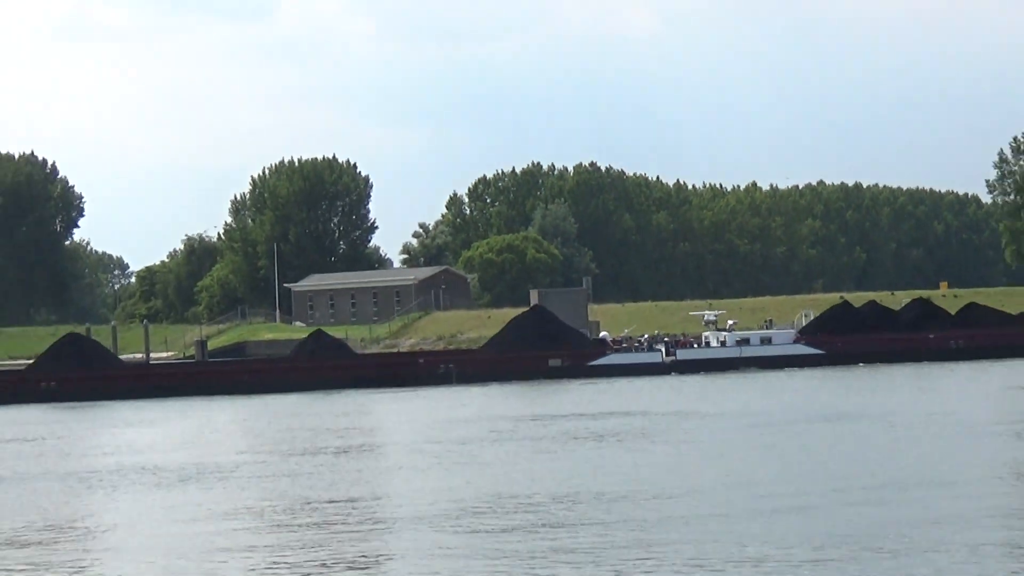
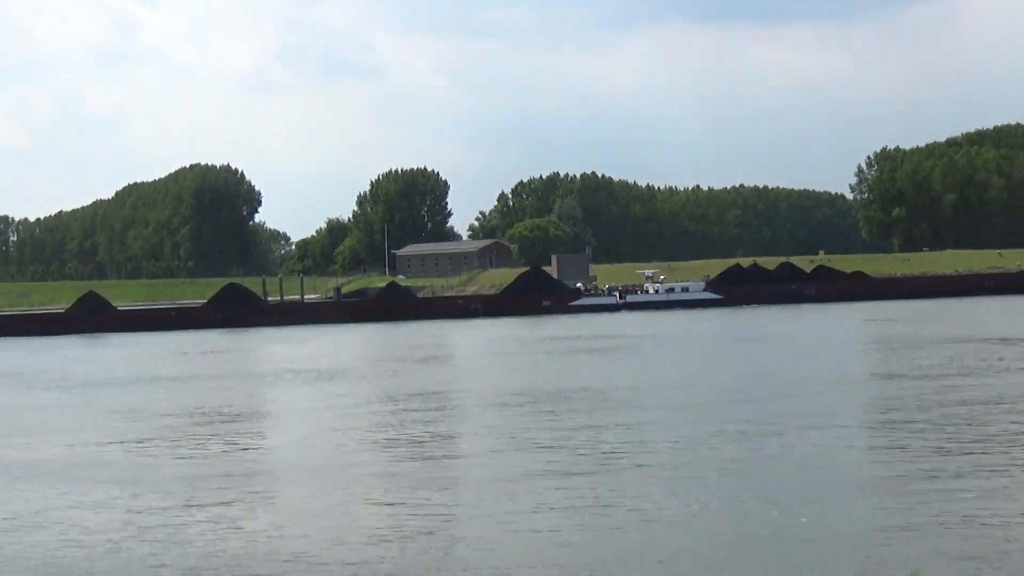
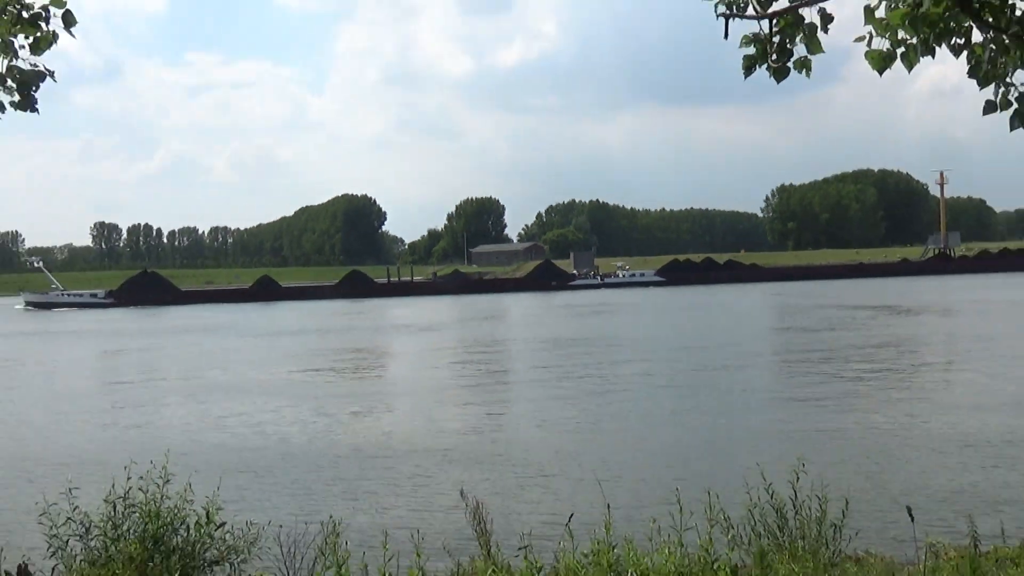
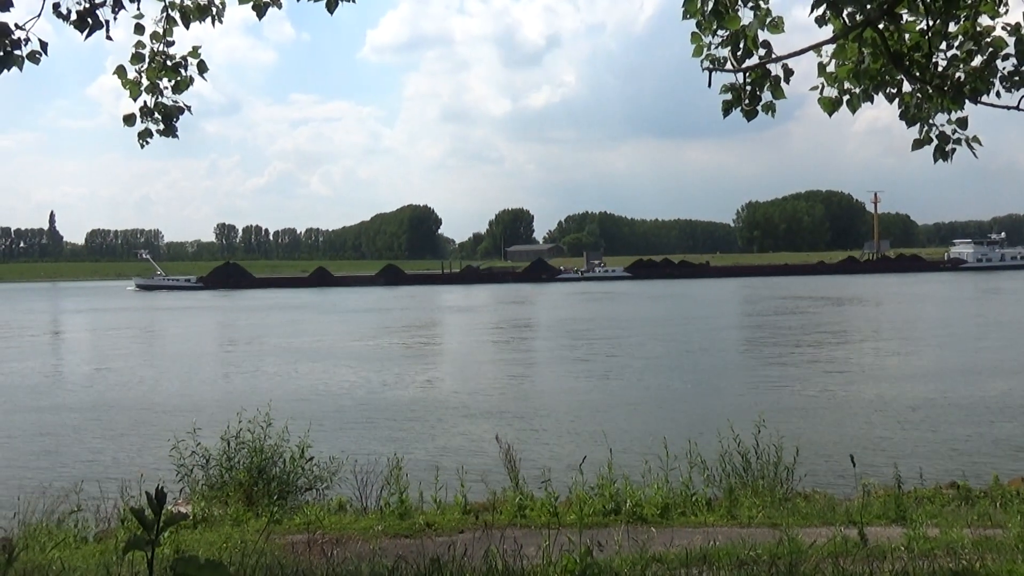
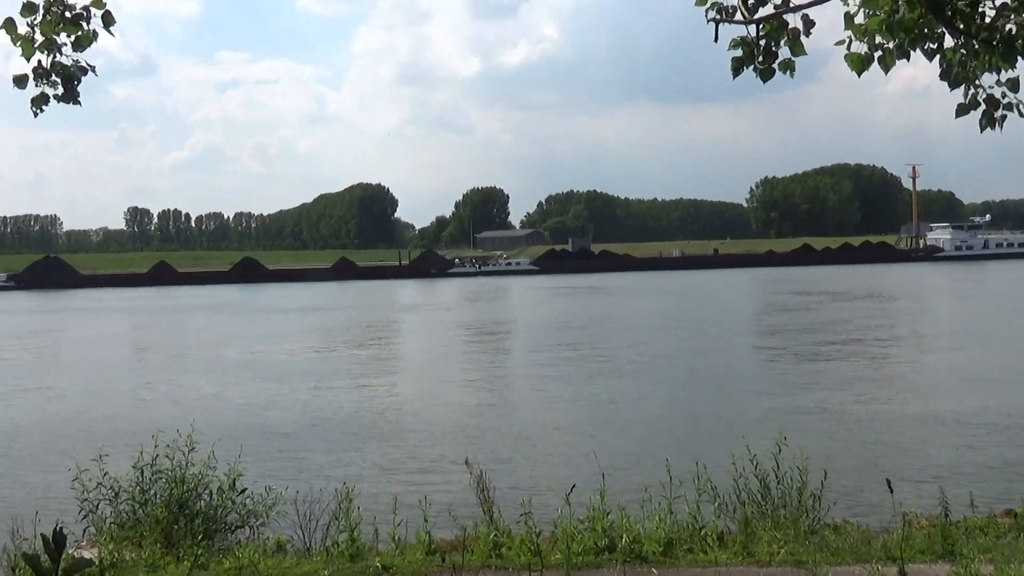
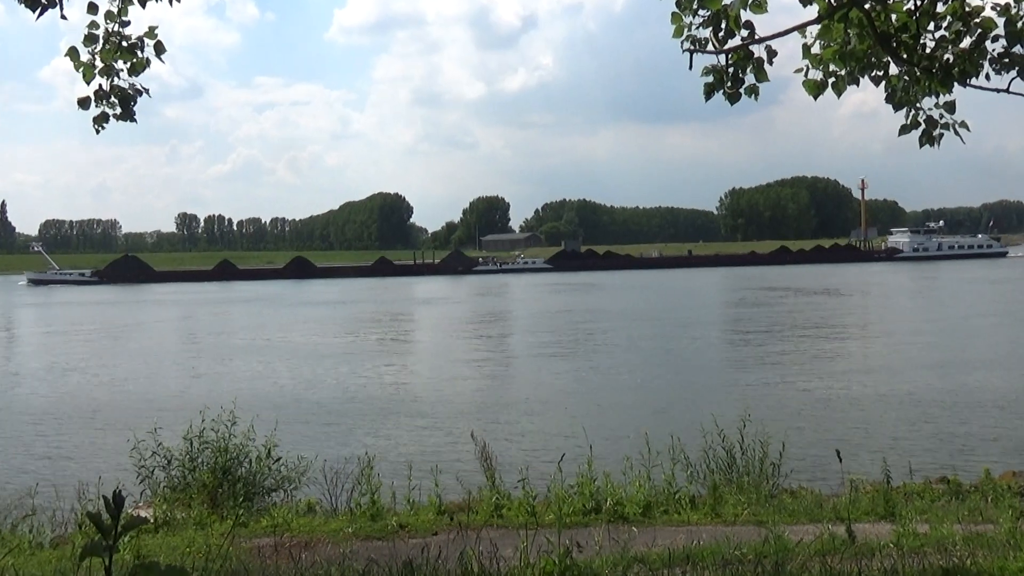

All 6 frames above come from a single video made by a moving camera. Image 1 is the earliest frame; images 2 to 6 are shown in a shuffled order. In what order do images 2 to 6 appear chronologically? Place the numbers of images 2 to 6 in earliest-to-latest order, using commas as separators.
2, 3, 4, 6, 5
